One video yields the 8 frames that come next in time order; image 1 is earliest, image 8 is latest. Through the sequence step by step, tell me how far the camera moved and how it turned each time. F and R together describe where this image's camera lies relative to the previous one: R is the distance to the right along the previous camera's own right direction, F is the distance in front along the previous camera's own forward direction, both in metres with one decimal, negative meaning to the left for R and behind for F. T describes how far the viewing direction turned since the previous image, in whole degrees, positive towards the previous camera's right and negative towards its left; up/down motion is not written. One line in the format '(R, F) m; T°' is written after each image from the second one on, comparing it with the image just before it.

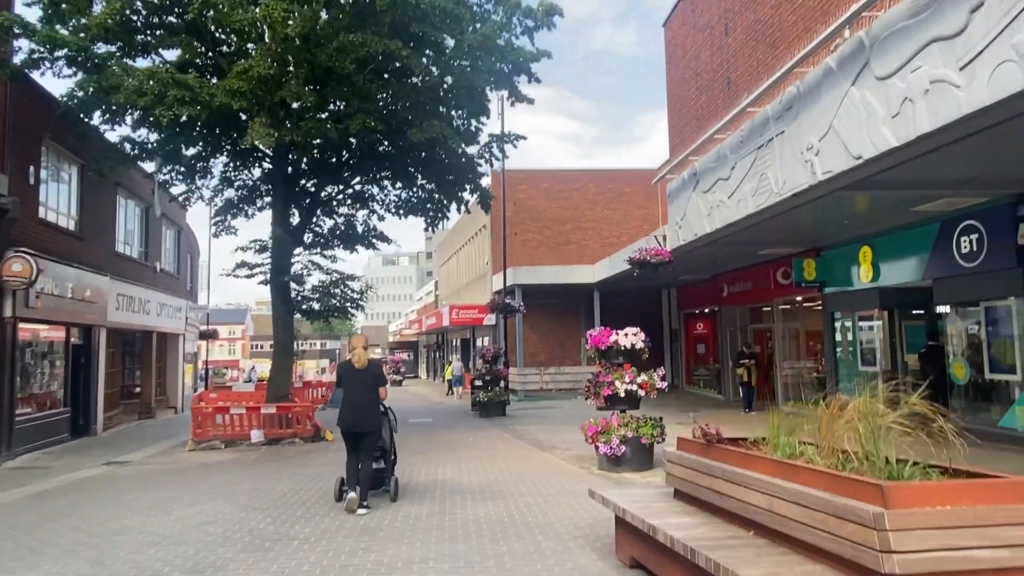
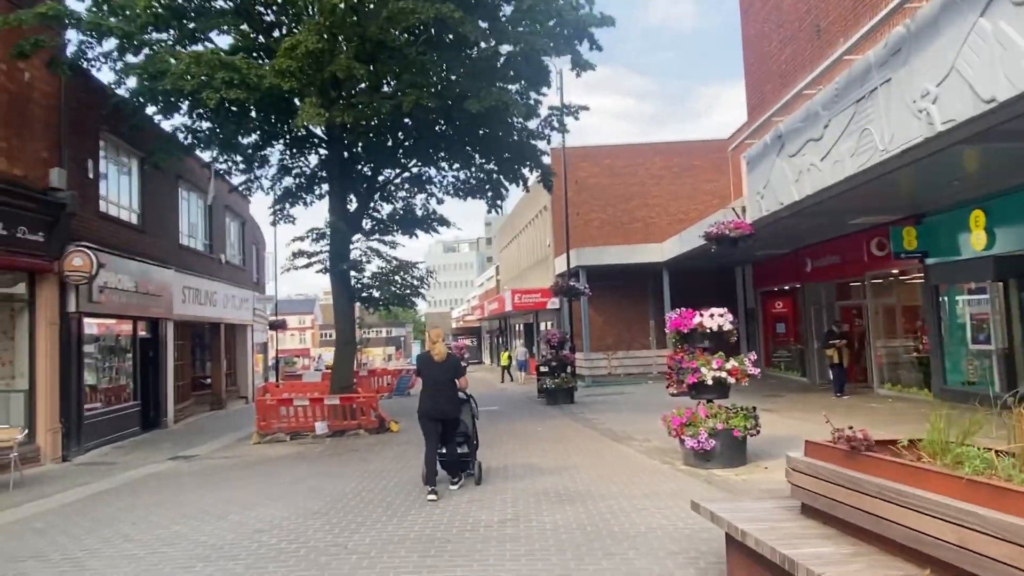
(-0.1, +0.8) m; -5°
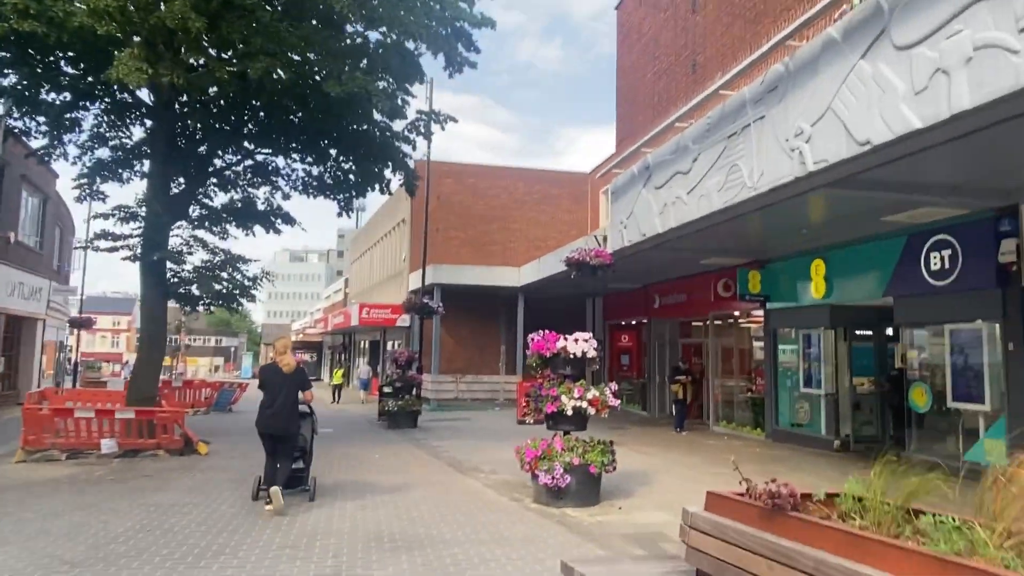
(0.0, +1.0) m; +12°
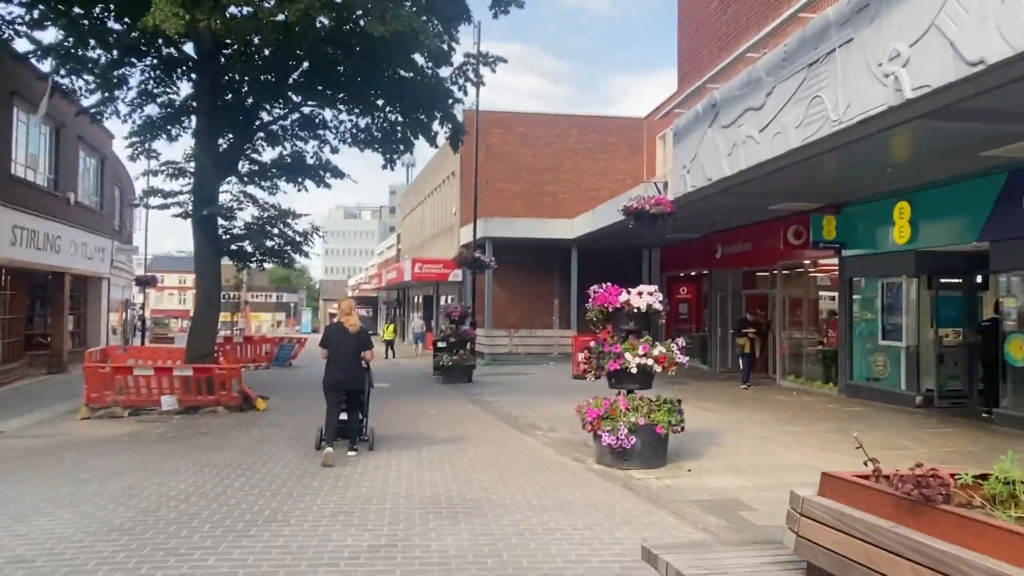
(-0.1, +0.5) m; -4°
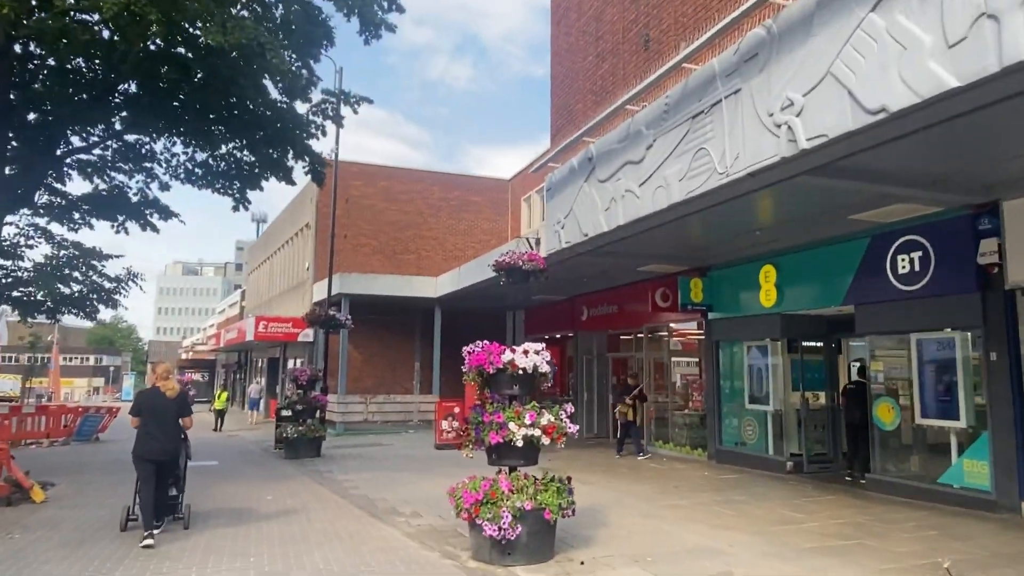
(-0.1, +1.2) m; +12°
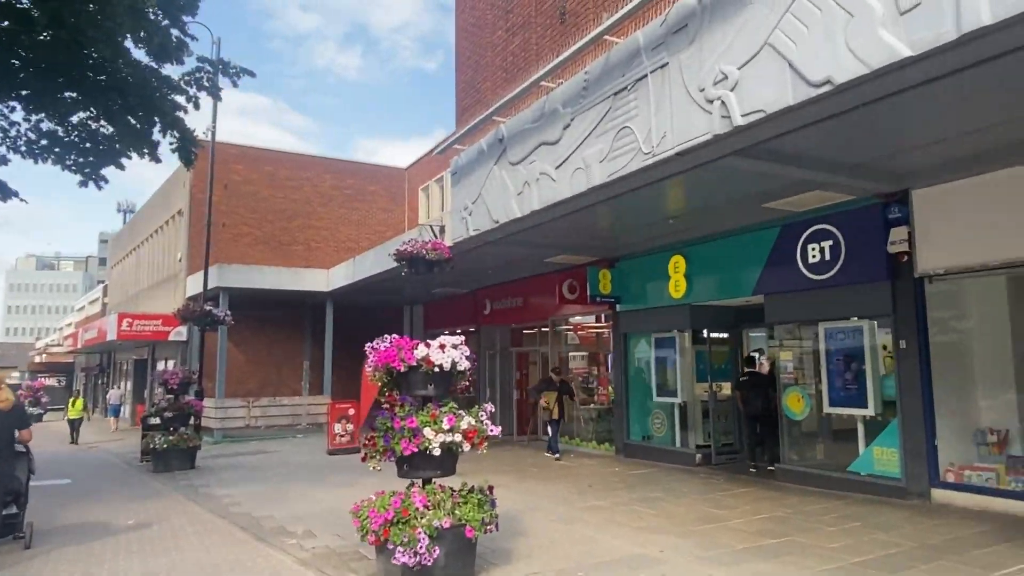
(-0.2, +0.8) m; +9°
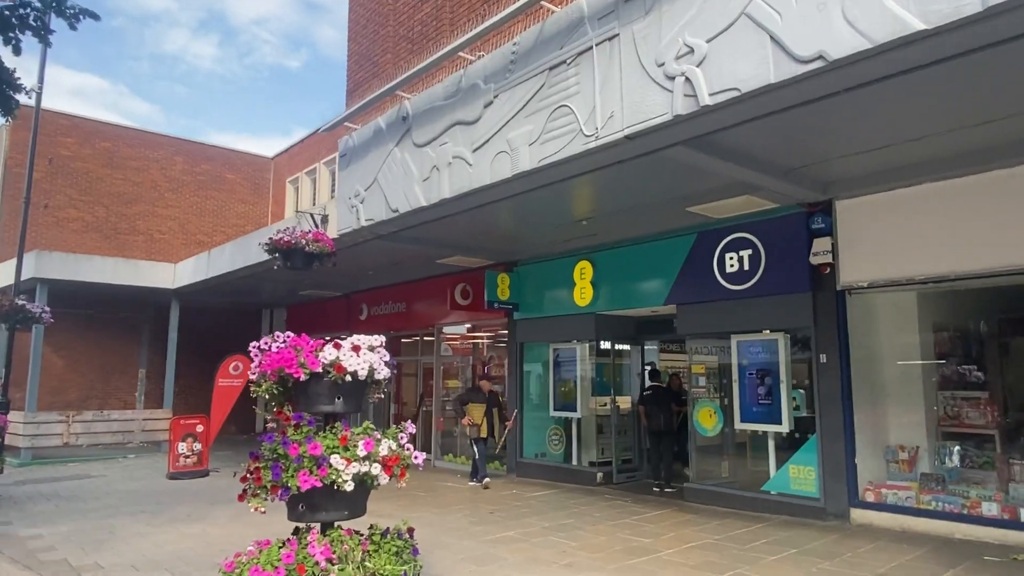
(-0.5, +1.2) m; +12°
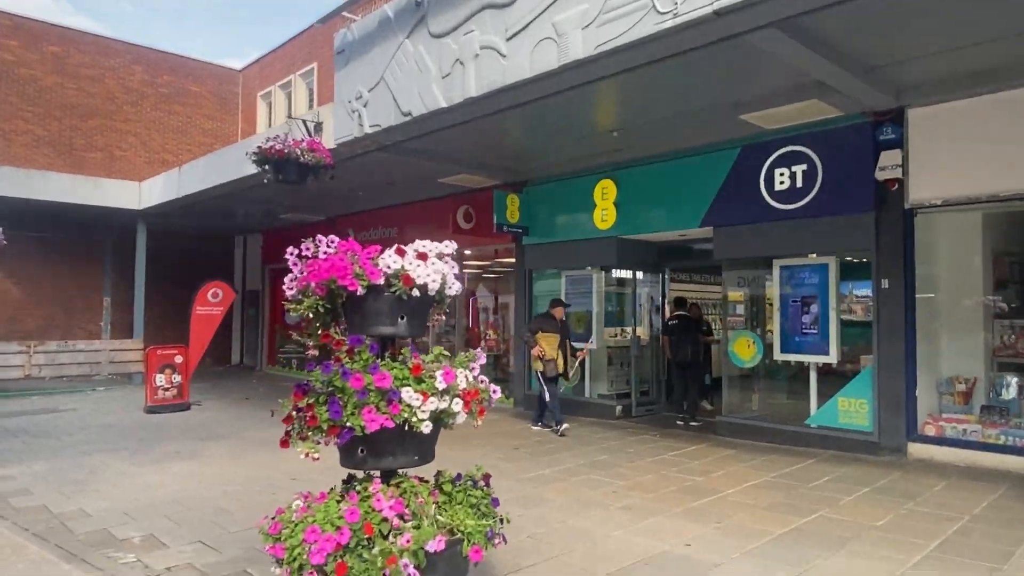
(-0.7, +0.9) m; +3°
